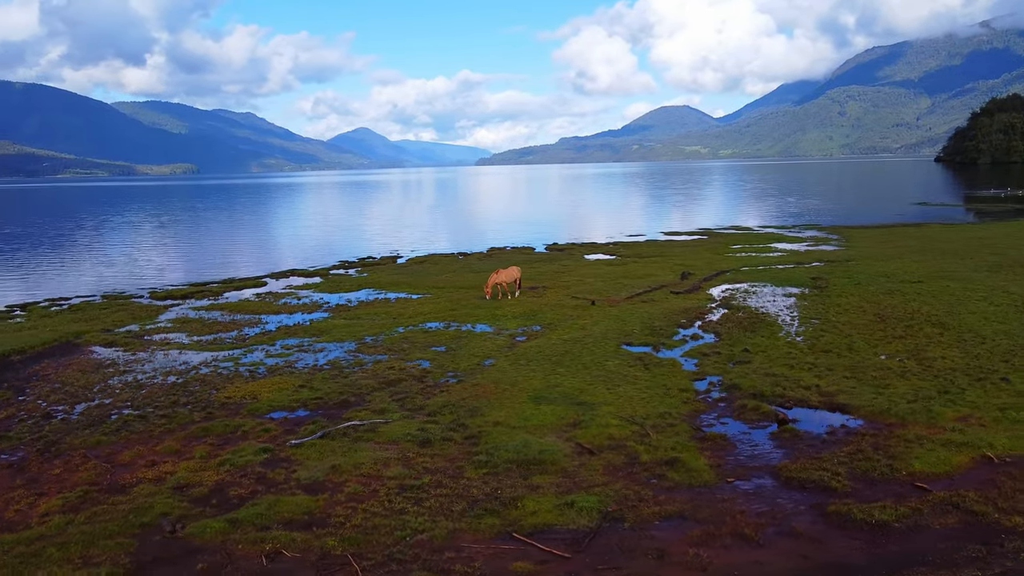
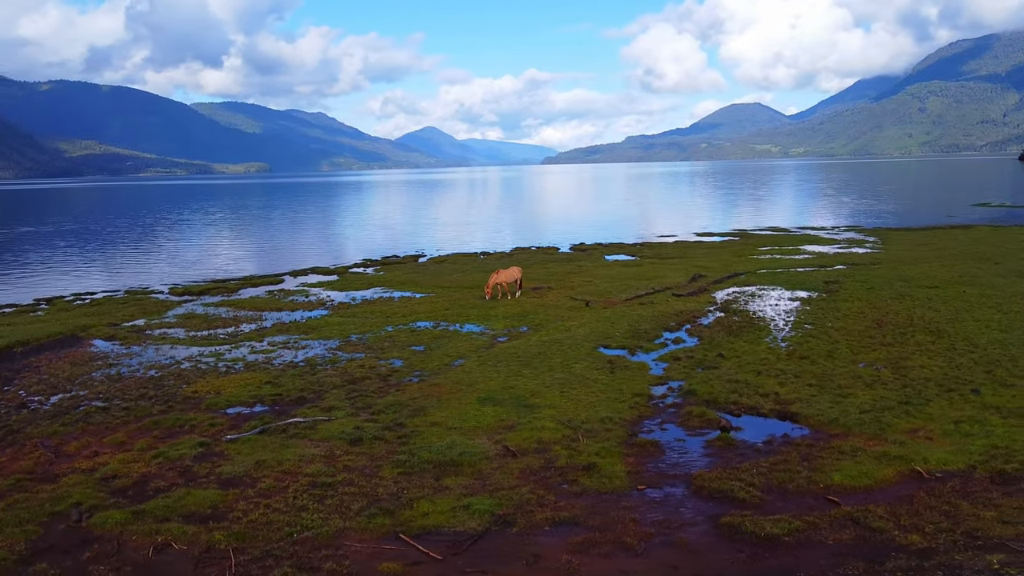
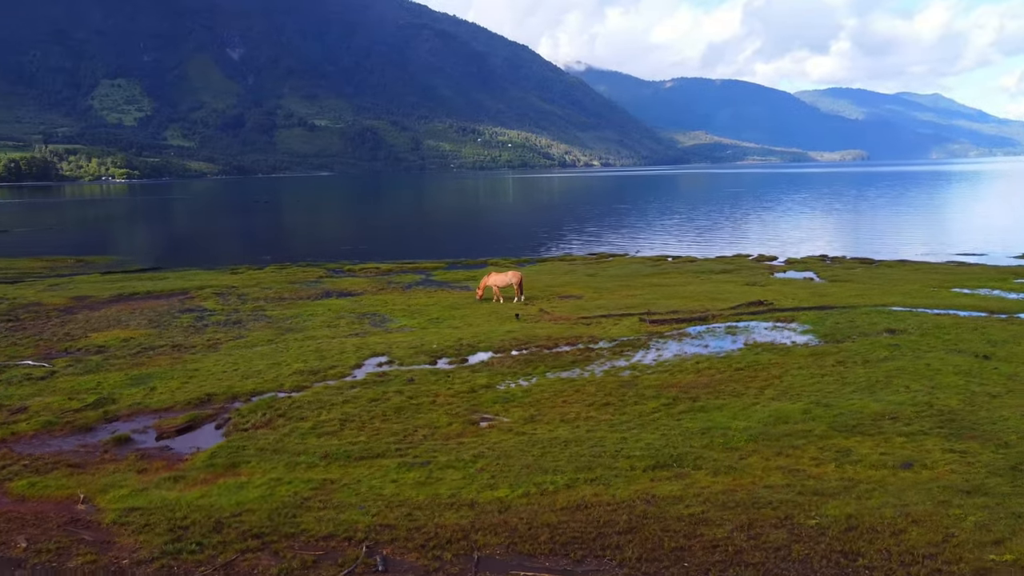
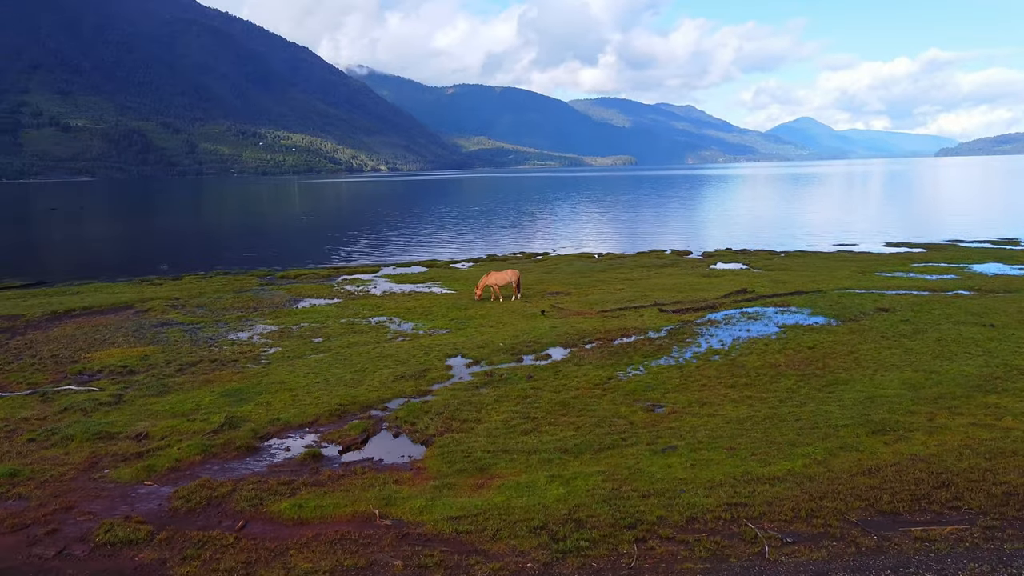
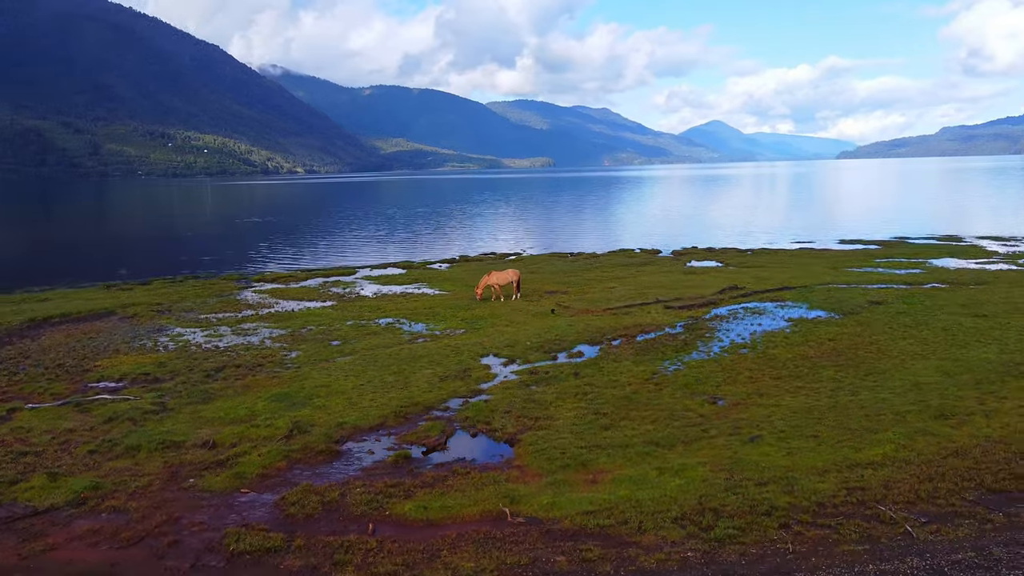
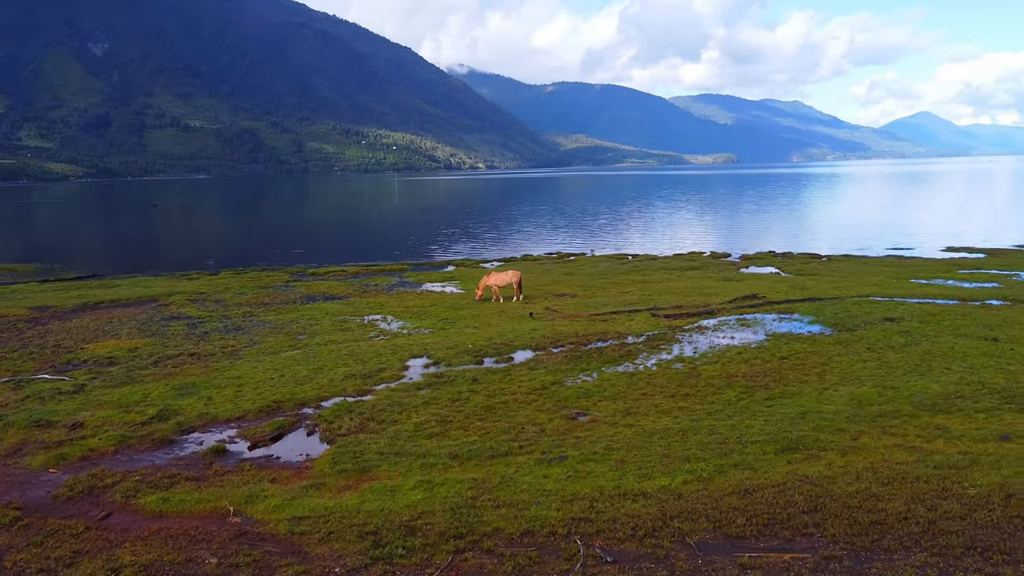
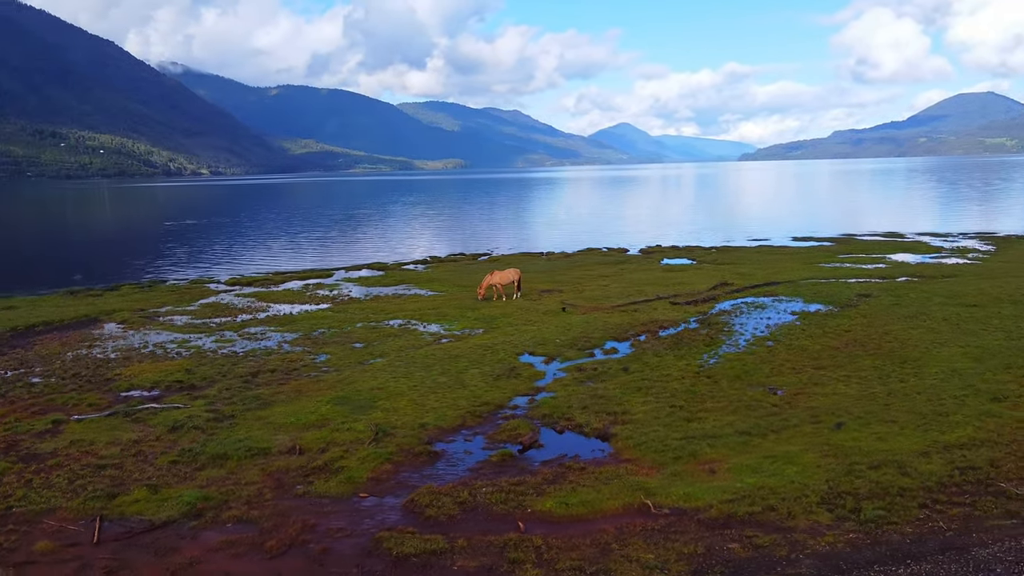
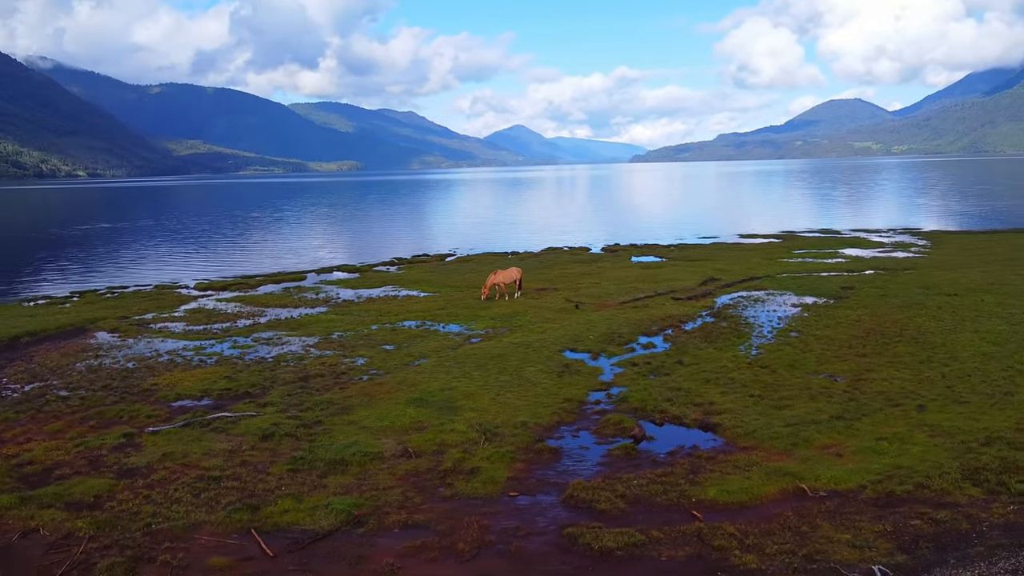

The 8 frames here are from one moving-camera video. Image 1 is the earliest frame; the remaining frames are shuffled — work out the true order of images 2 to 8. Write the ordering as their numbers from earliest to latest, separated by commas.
2, 8, 7, 5, 4, 6, 3
